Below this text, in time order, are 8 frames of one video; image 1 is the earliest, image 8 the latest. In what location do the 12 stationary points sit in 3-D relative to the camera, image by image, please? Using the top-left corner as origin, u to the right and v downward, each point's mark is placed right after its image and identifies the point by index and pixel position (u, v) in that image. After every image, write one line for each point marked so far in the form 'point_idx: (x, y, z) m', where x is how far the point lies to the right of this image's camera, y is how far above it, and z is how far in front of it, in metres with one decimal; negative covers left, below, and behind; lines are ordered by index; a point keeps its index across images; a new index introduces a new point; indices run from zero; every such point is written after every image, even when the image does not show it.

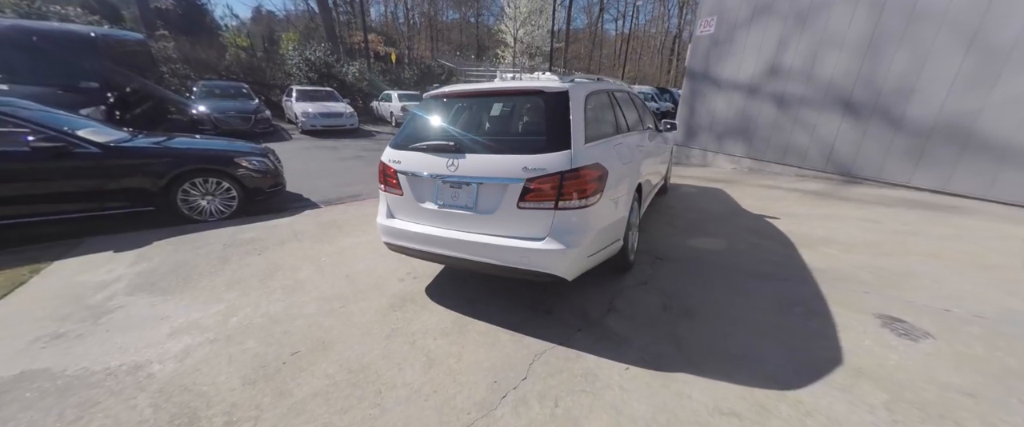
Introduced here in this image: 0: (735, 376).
0: (+1.2, -0.9, +2.0) m
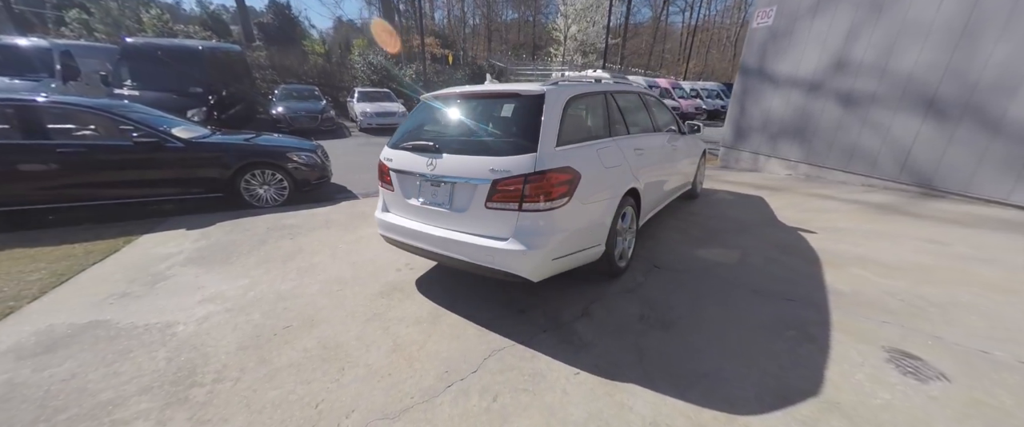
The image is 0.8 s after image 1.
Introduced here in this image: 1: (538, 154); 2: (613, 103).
0: (+0.9, -0.9, +2.0) m
1: (+0.1, +0.4, +2.3) m
2: (+0.8, +0.9, +3.1) m
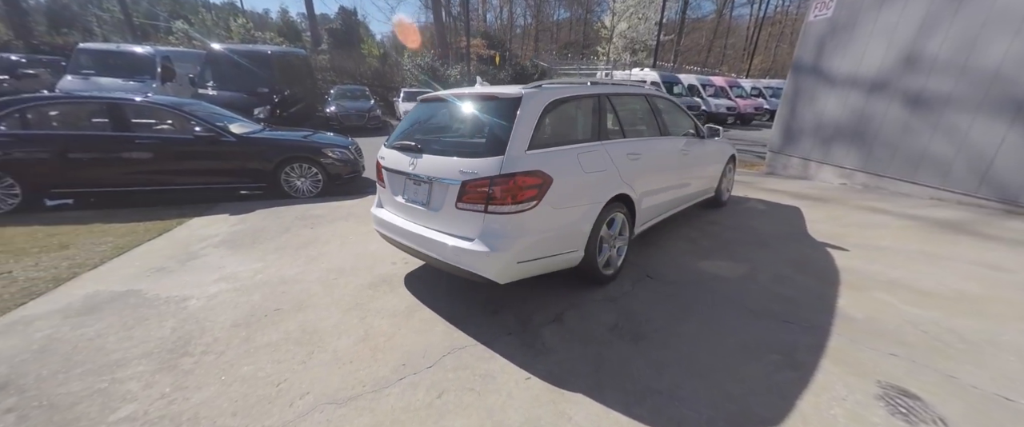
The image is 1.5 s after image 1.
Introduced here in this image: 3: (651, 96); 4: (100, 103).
0: (+0.6, -1.0, +1.9) m
1: (0.0, +0.3, +2.3) m
2: (+0.8, +0.9, +3.0) m
3: (+1.3, +1.1, +3.6) m
4: (-6.0, +1.6, +5.3) m
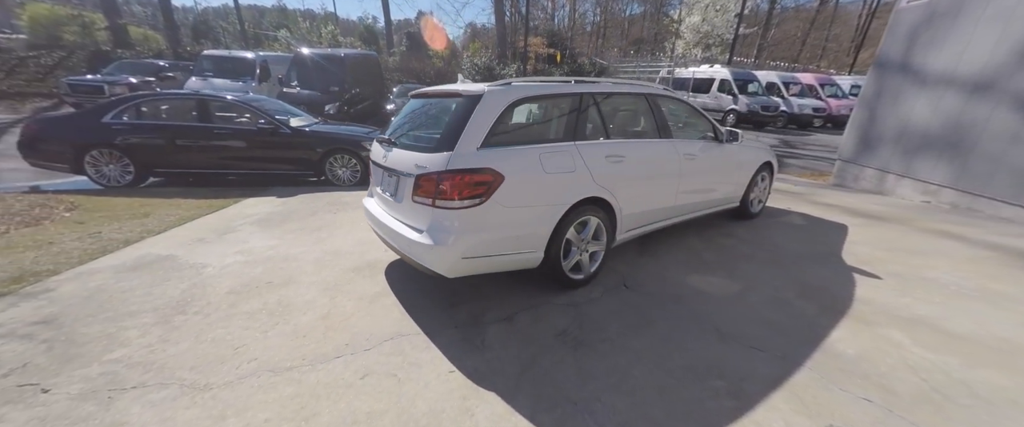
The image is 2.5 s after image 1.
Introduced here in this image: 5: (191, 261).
0: (+0.1, -1.0, +1.8) m
1: (-0.4, +0.4, +2.3) m
2: (+0.6, +0.8, +2.9) m
3: (+1.3, +1.1, +3.4) m
4: (-5.6, +2.0, +6.4) m
5: (-2.9, -0.4, +3.4) m
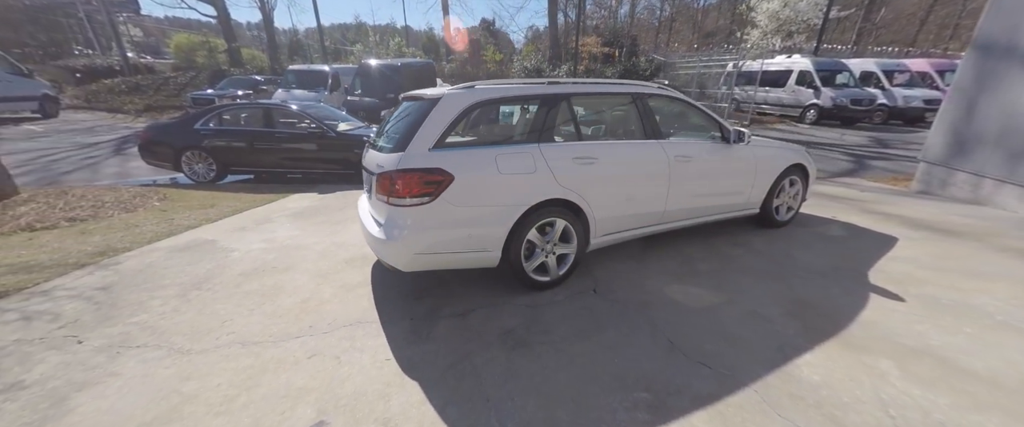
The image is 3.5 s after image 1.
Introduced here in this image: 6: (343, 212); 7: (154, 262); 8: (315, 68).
0: (-0.3, -1.0, +1.8) m
1: (-0.7, +0.4, +2.5) m
2: (+0.4, +0.8, +2.9) m
3: (+1.1, +1.0, +3.2) m
4: (-5.1, +2.1, +7.4) m
5: (-3.1, -0.3, +3.9) m
6: (-2.3, 0.0, +5.0) m
7: (-3.5, -0.5, +3.5) m
8: (-7.9, +5.7, +14.4) m
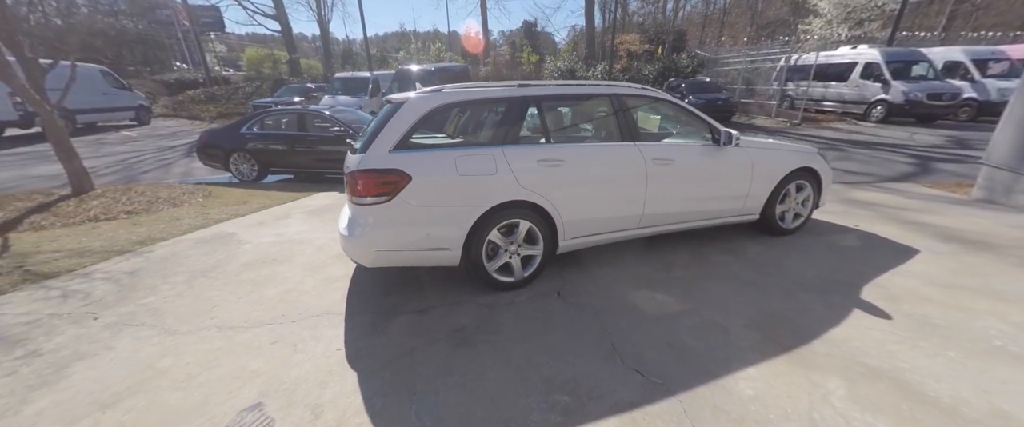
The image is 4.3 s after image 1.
0: (-0.7, -1.0, +1.9) m
1: (-1.0, +0.4, +2.6) m
2: (+0.1, +0.8, +2.8) m
3: (+0.9, +1.0, +3.1) m
4: (-4.7, +2.2, +8.0) m
5: (-3.2, -0.3, +4.3) m
6: (-2.3, 0.0, +5.3) m
7: (-3.6, -0.4, +4.0) m
8: (-6.5, +5.8, +15.3) m
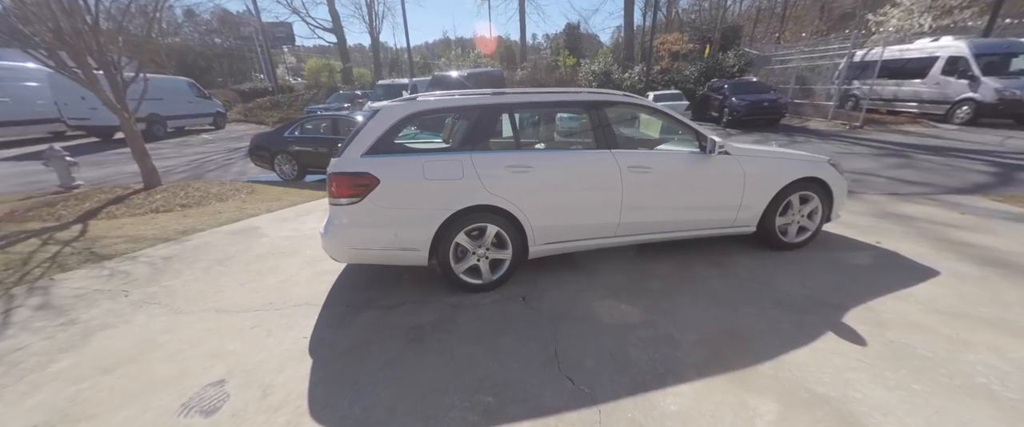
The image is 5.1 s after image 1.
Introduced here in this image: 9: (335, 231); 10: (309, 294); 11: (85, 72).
0: (-1.1, -1.0, +2.1) m
1: (-1.2, +0.4, +2.8) m
2: (-0.1, +0.8, +2.9) m
3: (+0.7, +1.0, +3.0) m
4: (-4.2, +2.3, +8.6) m
5: (-3.2, -0.2, +4.8) m
6: (-2.2, 0.0, +5.7) m
7: (-3.7, -0.3, +4.5) m
8: (-5.0, +5.8, +16.1) m
9: (-1.3, -0.1, +2.8) m
10: (-1.7, -0.7, +3.1) m
11: (-6.9, +2.3, +5.9) m
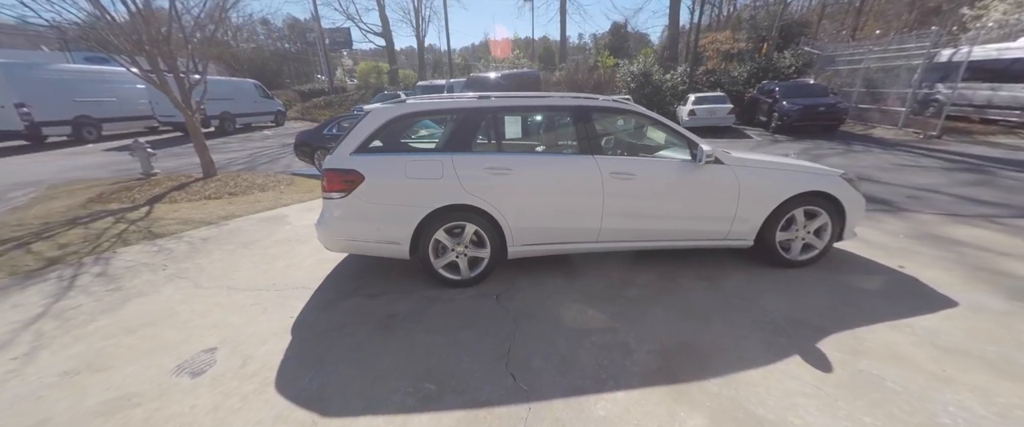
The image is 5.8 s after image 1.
0: (-1.4, -0.9, +2.3) m
1: (-1.4, +0.5, +3.0) m
2: (-0.2, +0.8, +3.0) m
3: (+0.6, +0.9, +3.0) m
4: (-3.5, +2.4, +9.1) m
5: (-3.1, -0.1, +5.2) m
6: (-2.0, +0.1, +6.0) m
7: (-3.7, -0.2, +5.0) m
8: (-3.2, +6.0, +16.7) m
9: (-1.5, -0.1, +3.0) m
10: (-1.8, -0.6, +3.4) m
11: (-6.5, +2.6, +6.7) m
